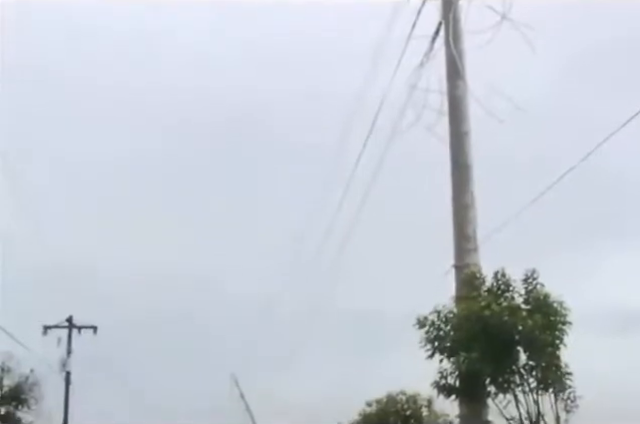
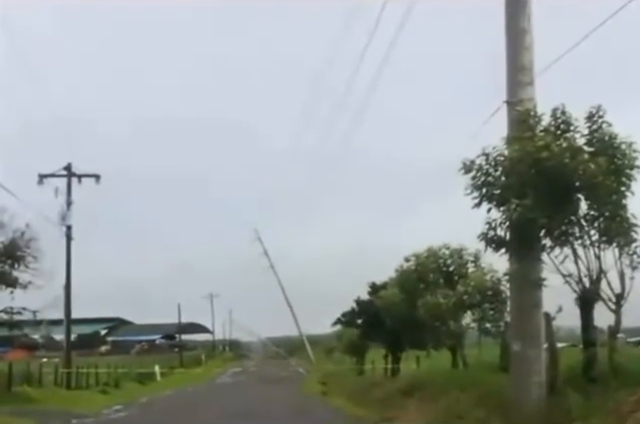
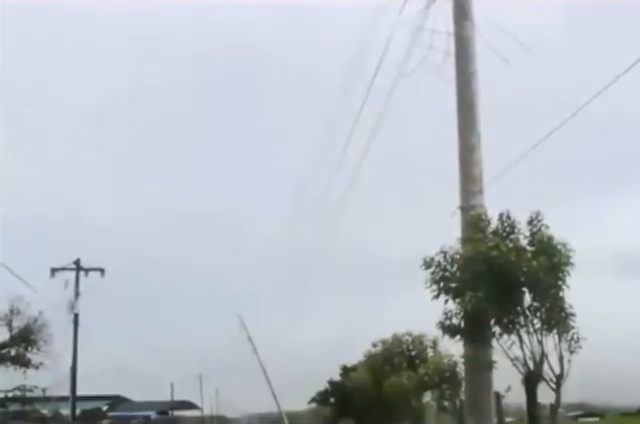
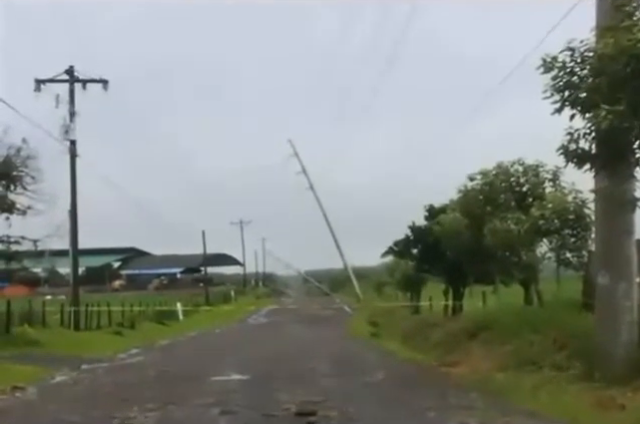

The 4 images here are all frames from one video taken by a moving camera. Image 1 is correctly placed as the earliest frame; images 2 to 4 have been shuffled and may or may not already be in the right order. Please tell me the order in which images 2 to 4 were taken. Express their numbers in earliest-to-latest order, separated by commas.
3, 2, 4
